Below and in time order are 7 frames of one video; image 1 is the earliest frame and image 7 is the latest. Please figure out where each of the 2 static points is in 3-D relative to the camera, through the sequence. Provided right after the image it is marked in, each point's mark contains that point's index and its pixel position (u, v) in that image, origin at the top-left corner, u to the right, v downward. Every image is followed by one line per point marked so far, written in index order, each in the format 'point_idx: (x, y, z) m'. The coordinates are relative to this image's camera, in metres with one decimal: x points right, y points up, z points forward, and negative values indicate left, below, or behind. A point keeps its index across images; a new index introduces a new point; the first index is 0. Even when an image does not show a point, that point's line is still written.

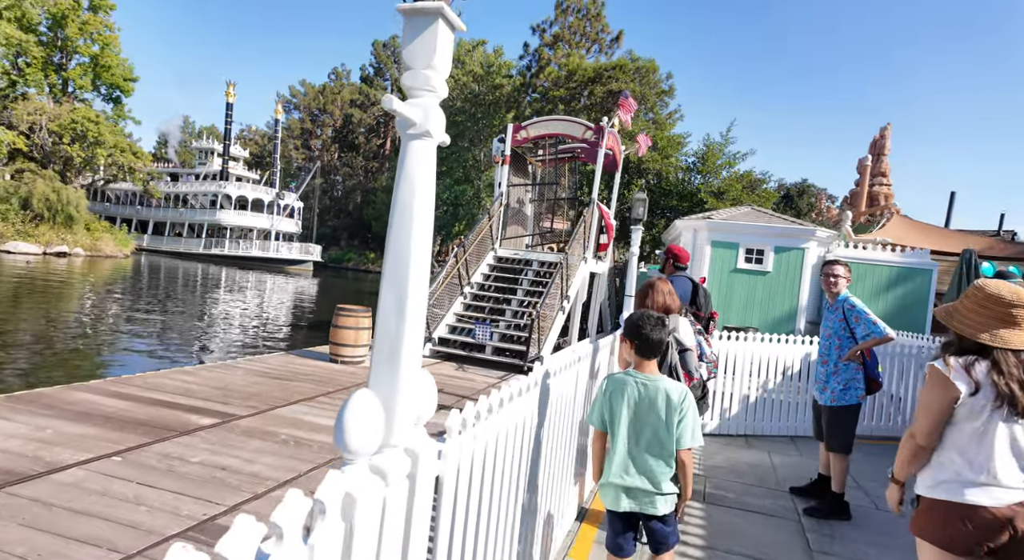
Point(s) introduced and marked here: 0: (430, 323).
0: (-1.5, -0.7, +11.3) m
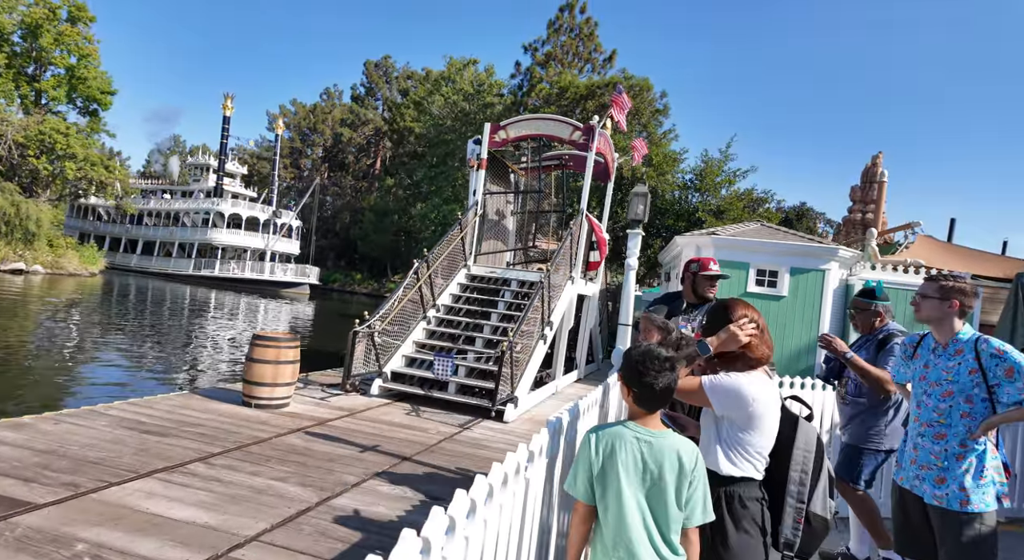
0: (-1.9, -1.1, +9.5) m
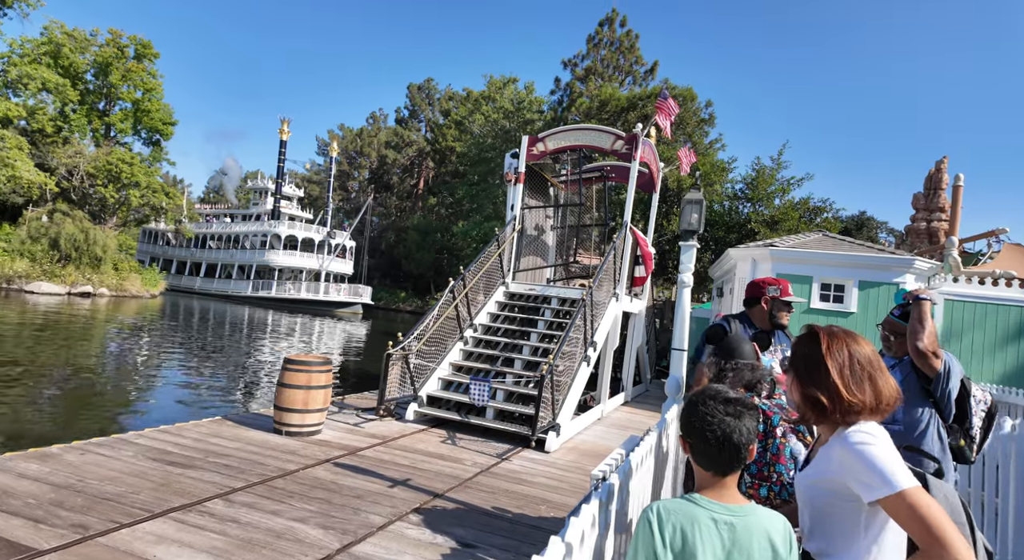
0: (-1.3, -1.3, +9.0) m
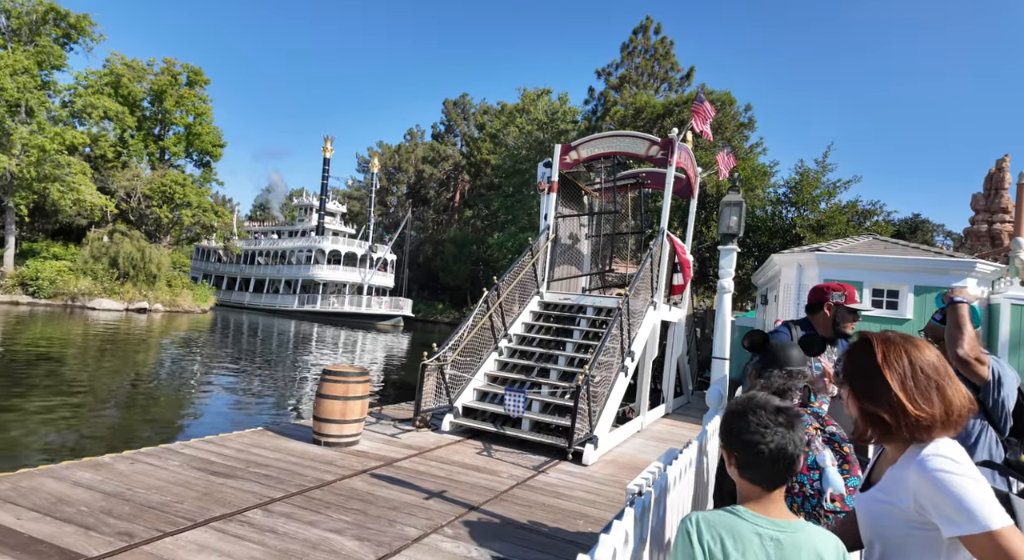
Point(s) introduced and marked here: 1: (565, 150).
0: (-0.8, -1.5, +8.9) m
1: (+0.9, +2.2, +11.3) m
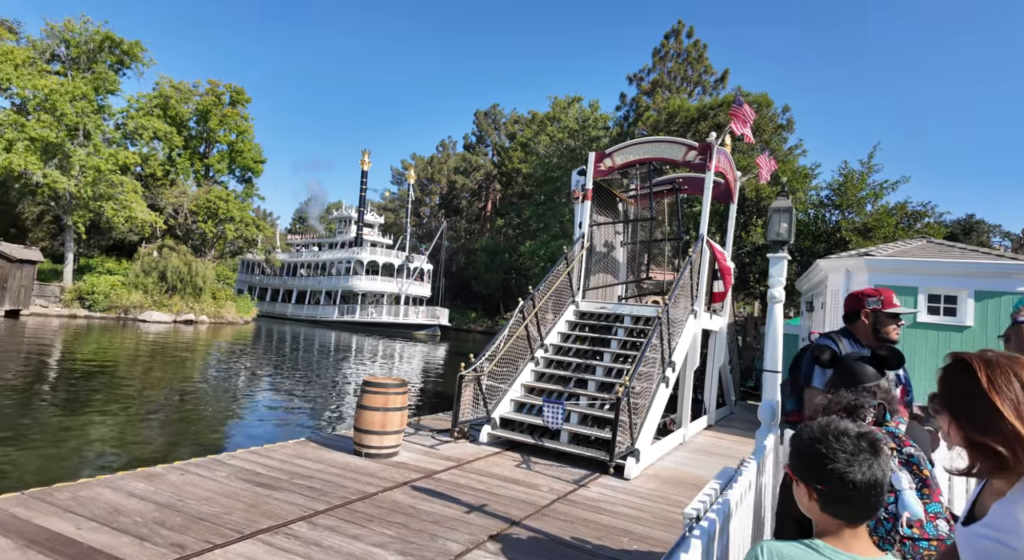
0: (-0.3, -1.6, +8.8) m
1: (+1.5, +2.1, +11.1) m
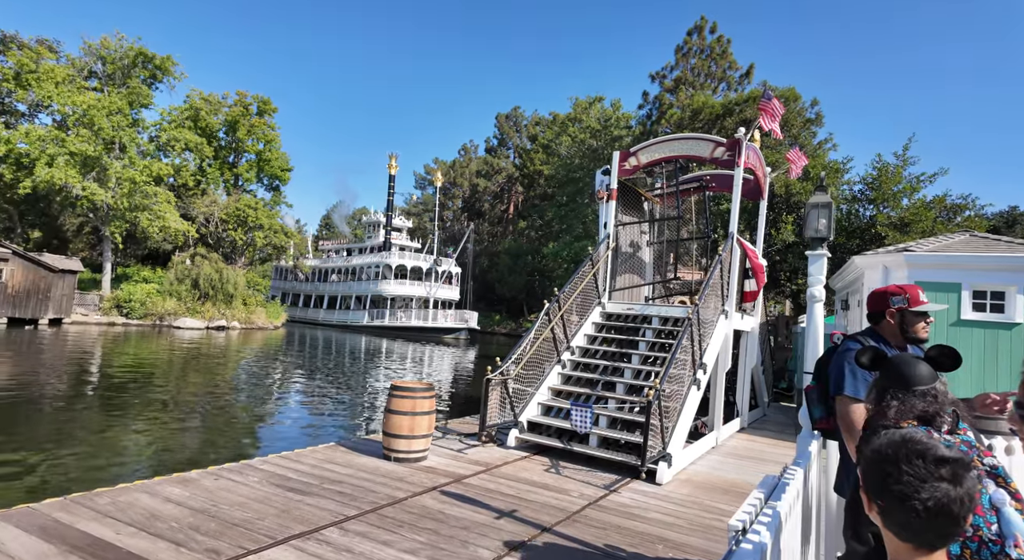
0: (+0.1, -1.6, +8.7) m
1: (+1.9, +2.1, +10.9) m
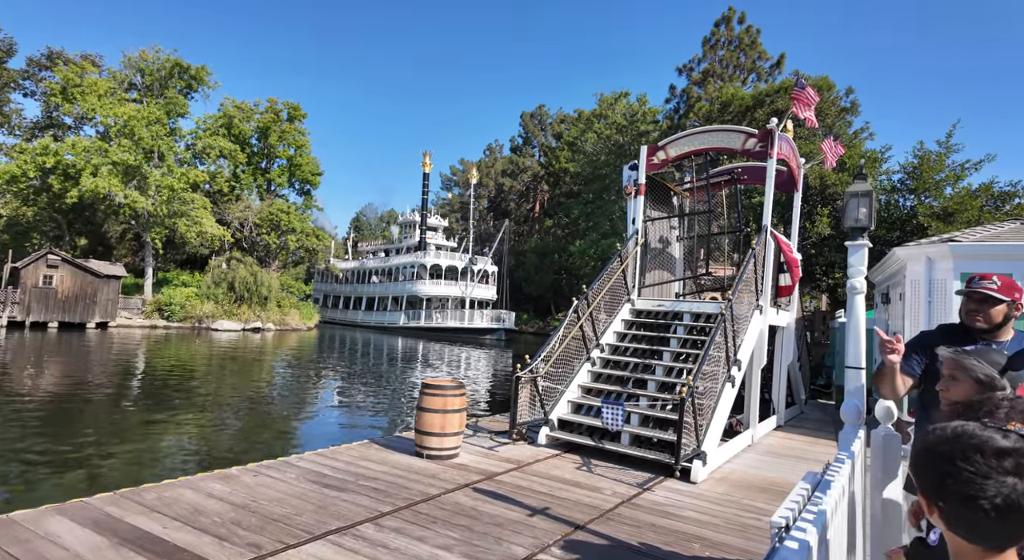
0: (+0.5, -1.6, +8.6) m
1: (+2.3, +2.1, +10.8) m
